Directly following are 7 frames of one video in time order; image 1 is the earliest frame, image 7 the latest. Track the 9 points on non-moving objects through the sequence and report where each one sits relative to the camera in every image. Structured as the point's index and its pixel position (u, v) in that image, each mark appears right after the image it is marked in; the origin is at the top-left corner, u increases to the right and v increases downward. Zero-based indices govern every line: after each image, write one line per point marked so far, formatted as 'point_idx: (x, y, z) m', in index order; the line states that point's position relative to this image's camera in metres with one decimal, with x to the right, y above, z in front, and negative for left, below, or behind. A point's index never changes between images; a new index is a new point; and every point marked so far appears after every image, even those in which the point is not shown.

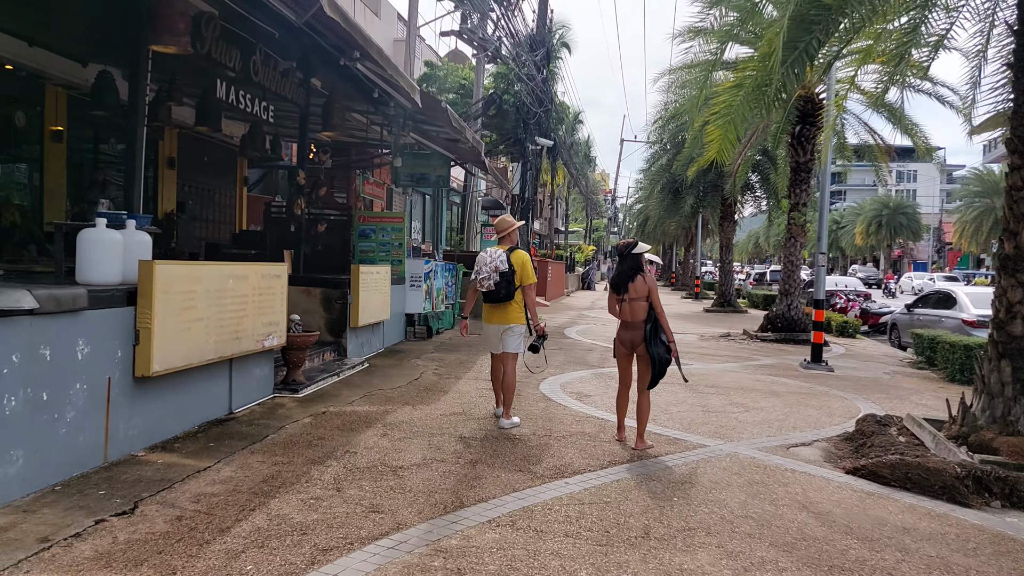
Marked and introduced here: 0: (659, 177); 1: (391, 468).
0: (+4.3, +3.2, +19.3) m
1: (-0.8, -1.1, +4.2) m
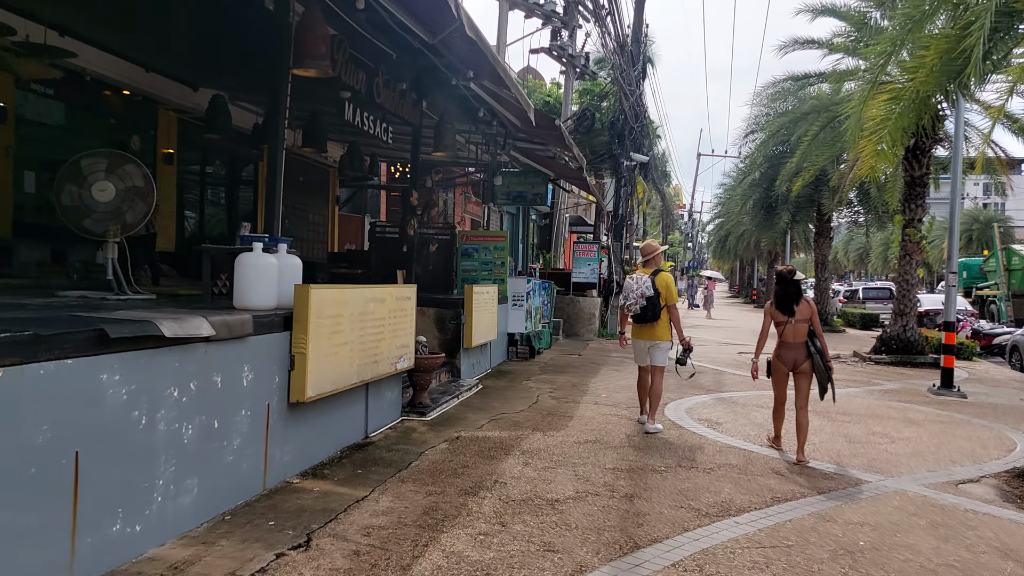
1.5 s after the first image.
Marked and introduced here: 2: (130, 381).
0: (+6.7, +2.7, +18.7) m
1: (+0.2, -1.3, +4.0) m
2: (-1.7, -0.4, +3.0) m
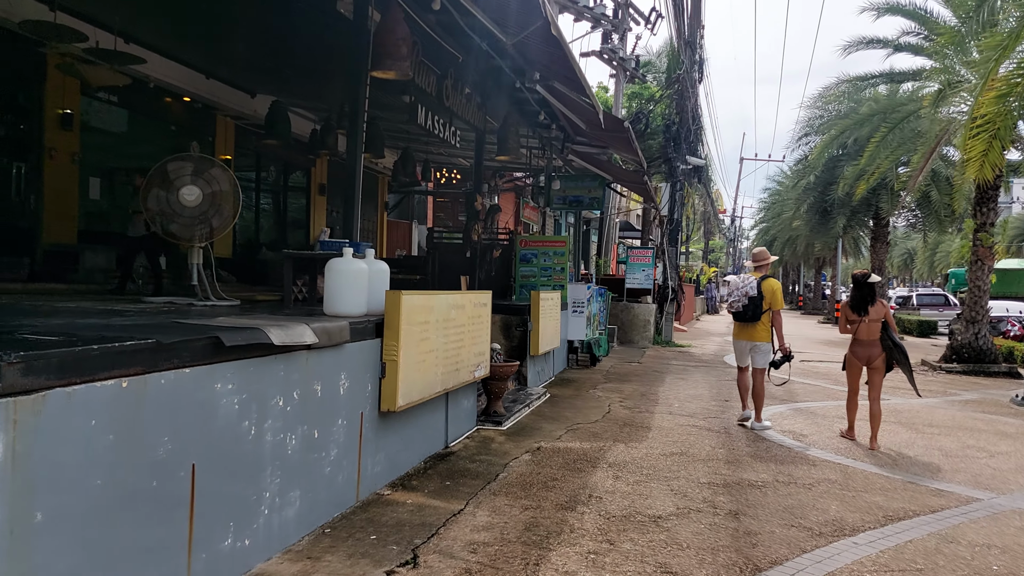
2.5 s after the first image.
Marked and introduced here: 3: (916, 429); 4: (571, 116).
0: (+8.0, +2.6, +18.2) m
1: (+0.8, -1.3, +3.8) m
2: (-1.2, -0.4, +2.9) m
3: (+4.0, -1.4, +6.6) m
4: (+0.7, +2.3, +8.8) m
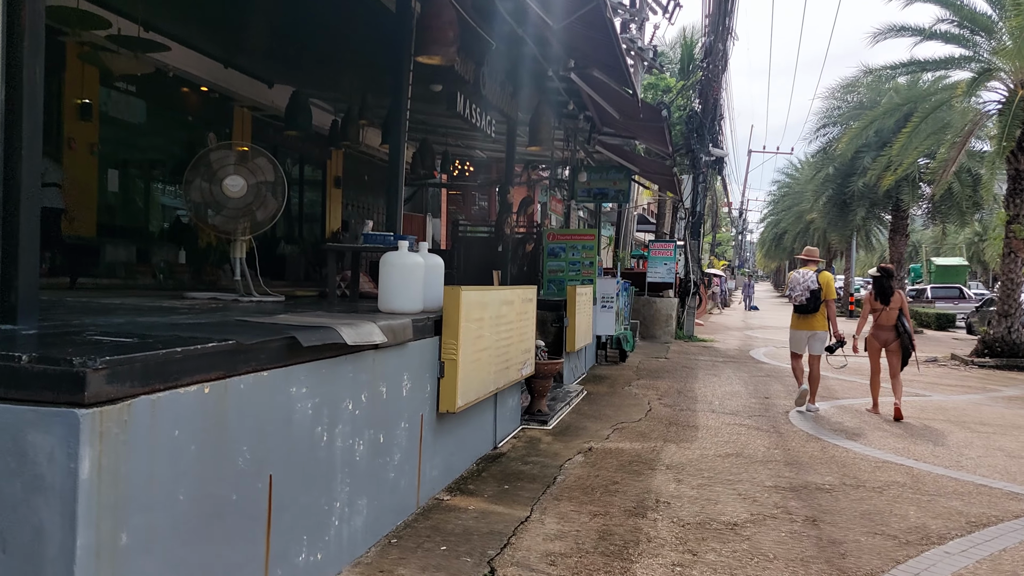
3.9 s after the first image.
0: (+8.4, +2.7, +17.9) m
1: (+1.2, -1.3, +3.6) m
2: (-0.8, -0.4, +2.7) m
3: (+4.4, -1.3, +6.4) m
4: (+1.1, +2.3, +8.5) m
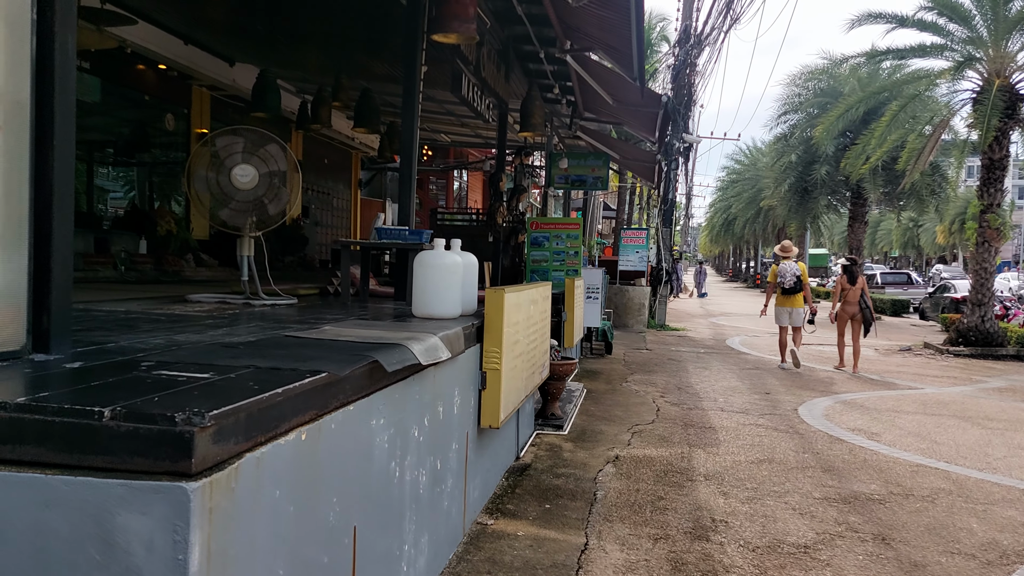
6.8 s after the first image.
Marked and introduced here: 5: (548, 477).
0: (+7.4, +3.1, +18.1) m
1: (+1.4, -1.3, +3.3) m
2: (-0.4, -0.5, +2.2) m
3: (+4.4, -1.3, +6.4) m
4: (+1.0, +2.4, +8.2) m
5: (+0.2, -1.2, +4.3) m
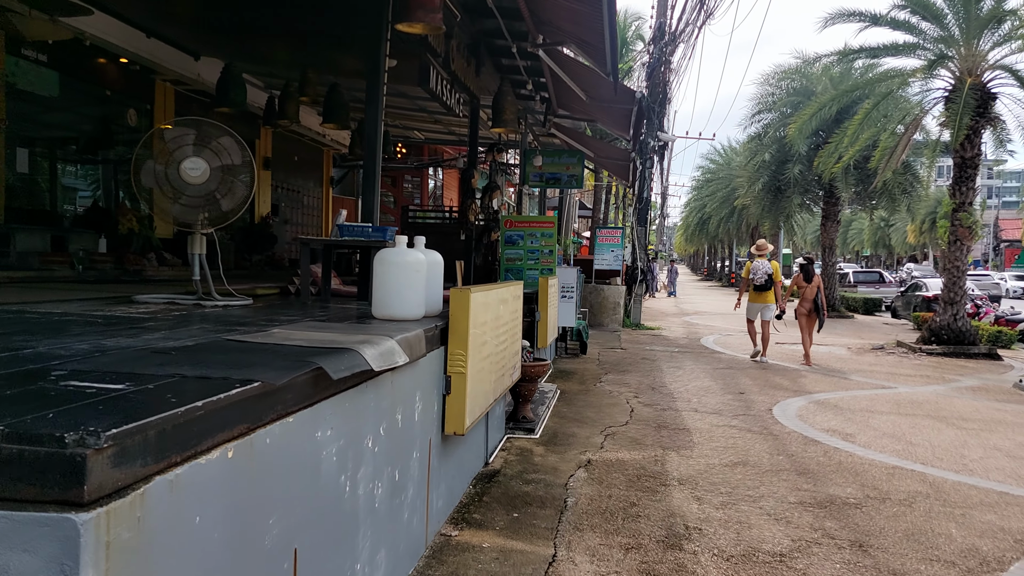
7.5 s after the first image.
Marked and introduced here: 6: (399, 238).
0: (+6.8, +3.1, +18.2) m
1: (+1.3, -1.3, +3.2) m
2: (-0.5, -0.5, +2.1) m
3: (+4.1, -1.3, +6.4) m
4: (+0.7, +2.4, +8.0) m
5: (0.0, -1.2, +4.1) m
6: (-0.6, +0.2, +3.3) m
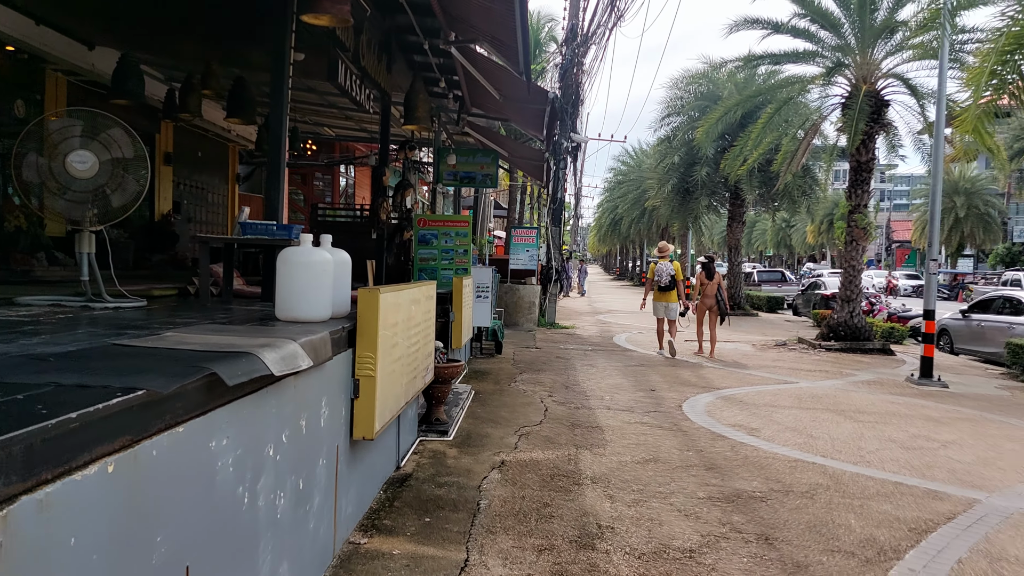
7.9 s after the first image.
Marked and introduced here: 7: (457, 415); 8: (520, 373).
0: (+4.4, +3.1, +18.8) m
1: (+0.8, -1.3, +3.3) m
2: (-0.8, -0.5, +1.9) m
3: (+3.3, -1.3, +6.8) m
4: (-0.4, +2.5, +8.0) m
5: (-0.5, -1.2, +4.0) m
6: (-1.0, +0.2, +3.1) m
7: (-0.5, -1.1, +5.6) m
8: (+0.1, -1.0, +8.2) m
